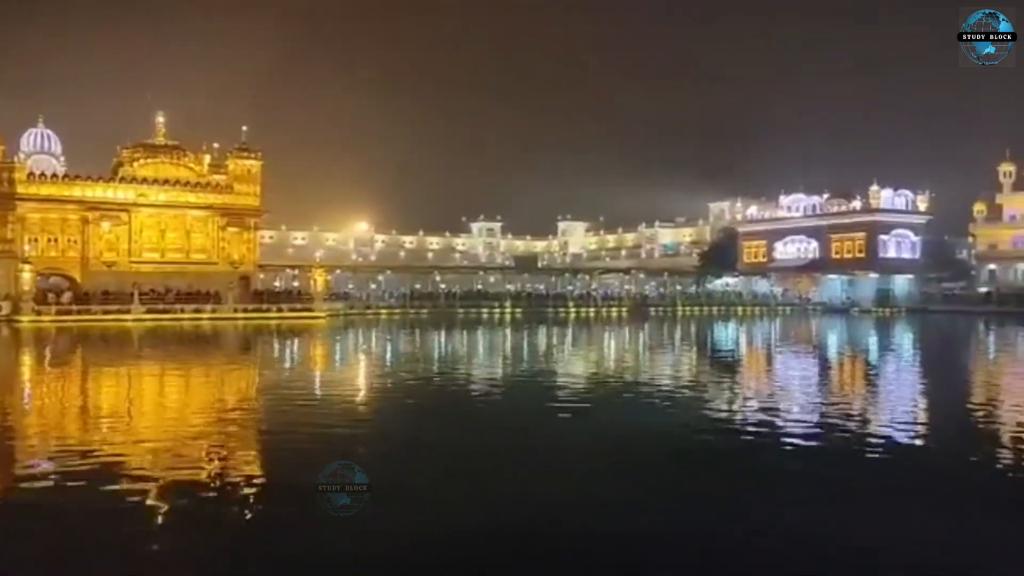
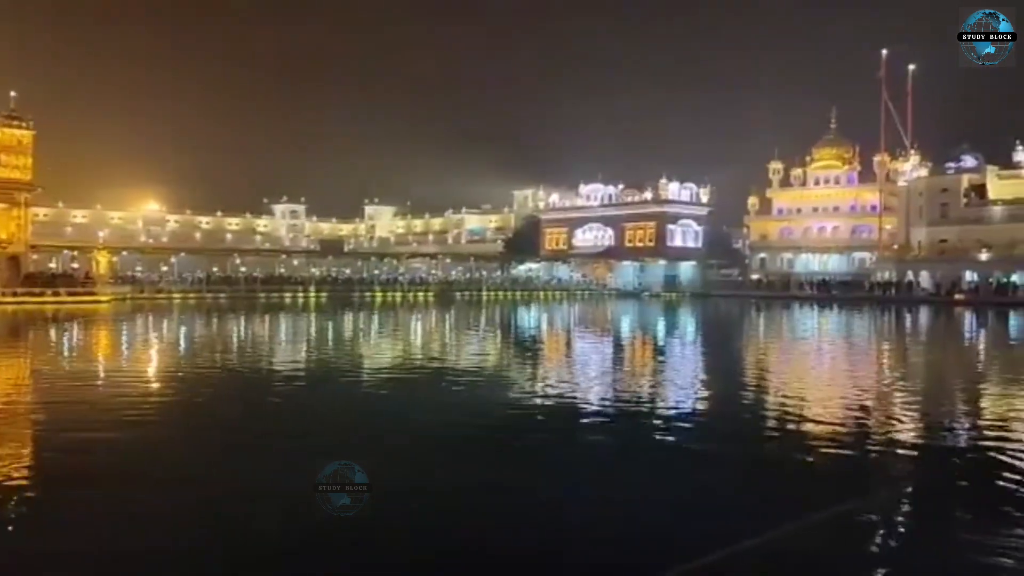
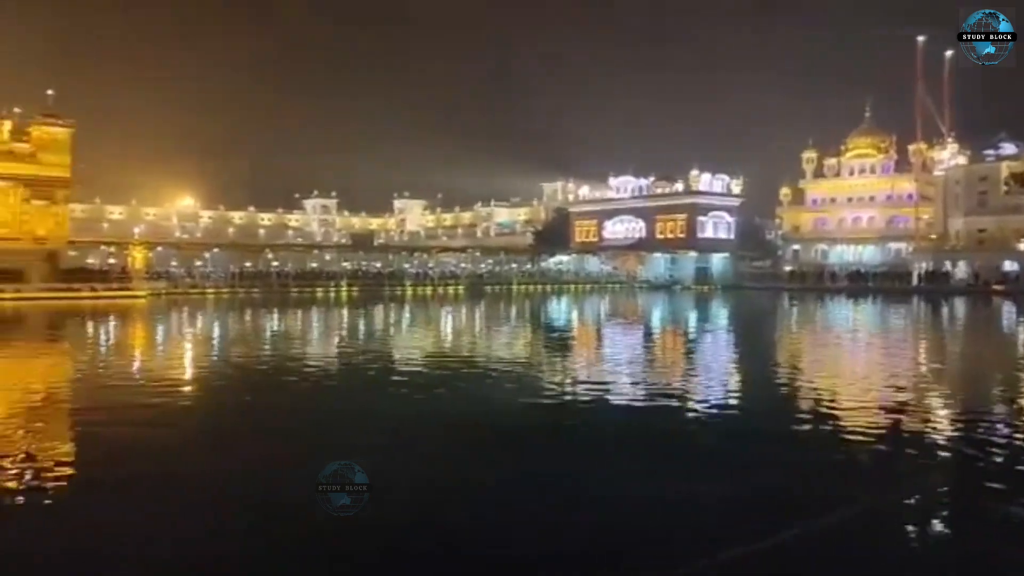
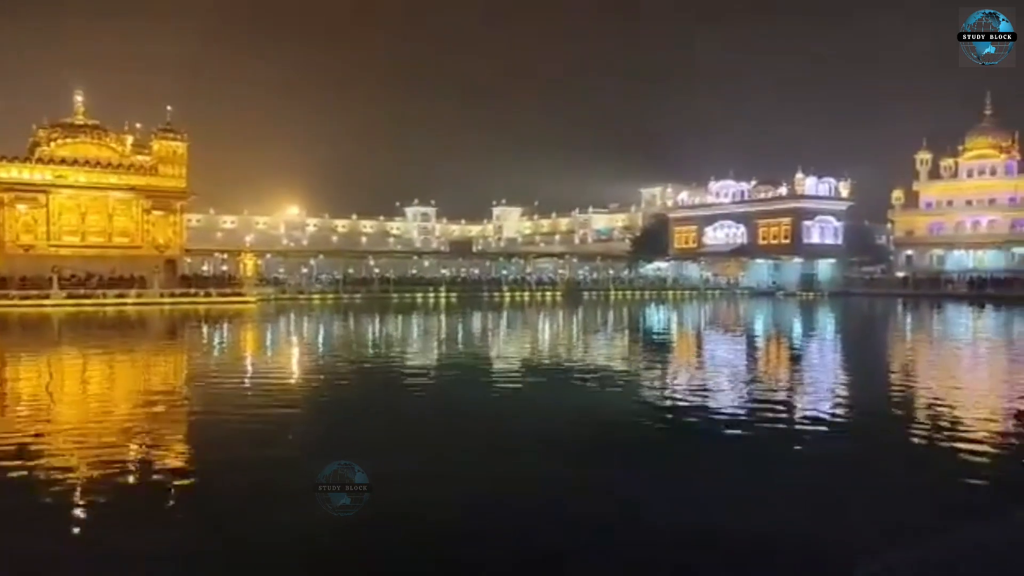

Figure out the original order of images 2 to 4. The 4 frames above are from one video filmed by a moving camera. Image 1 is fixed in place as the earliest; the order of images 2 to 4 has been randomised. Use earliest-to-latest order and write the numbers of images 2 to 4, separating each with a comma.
4, 2, 3
